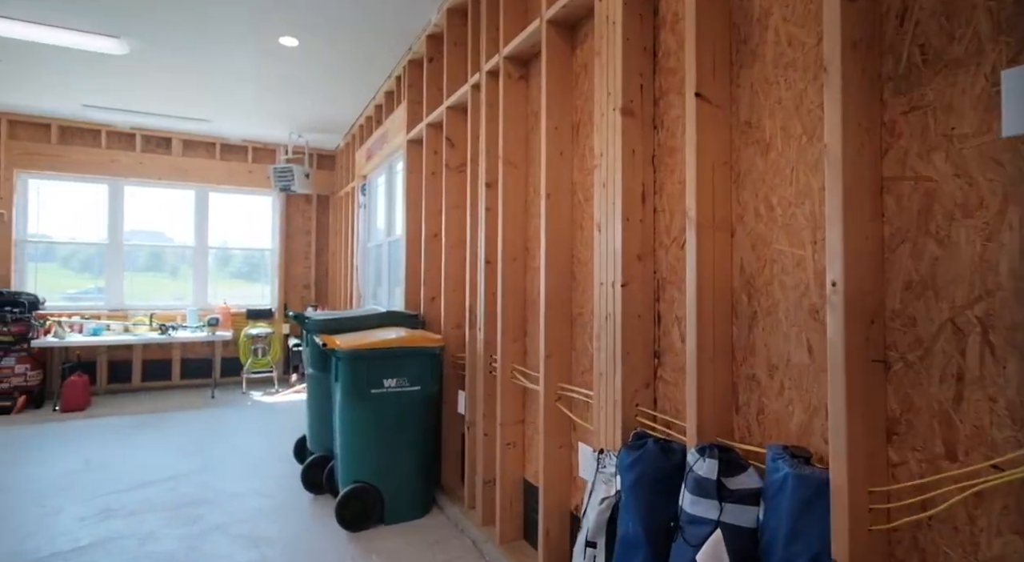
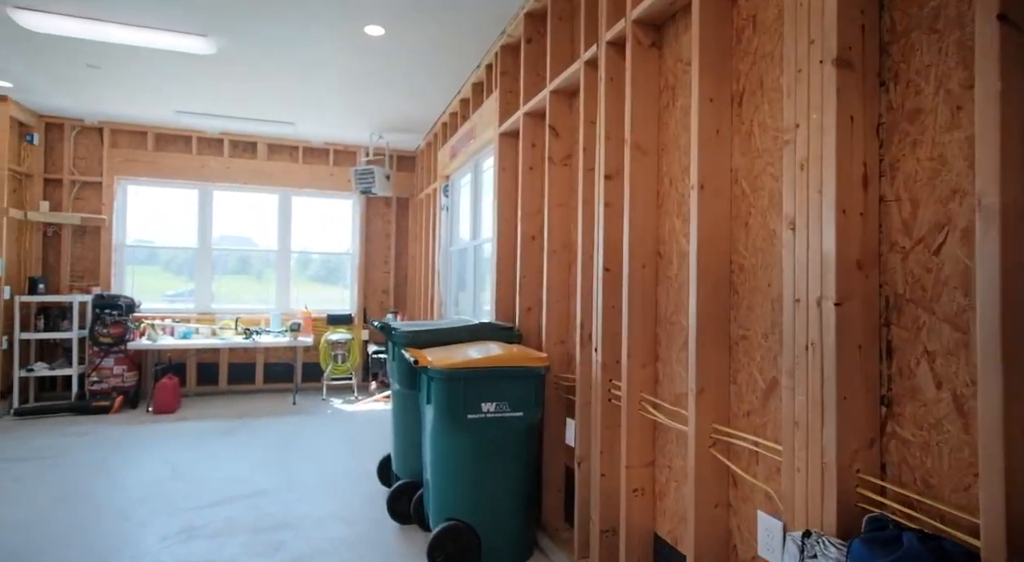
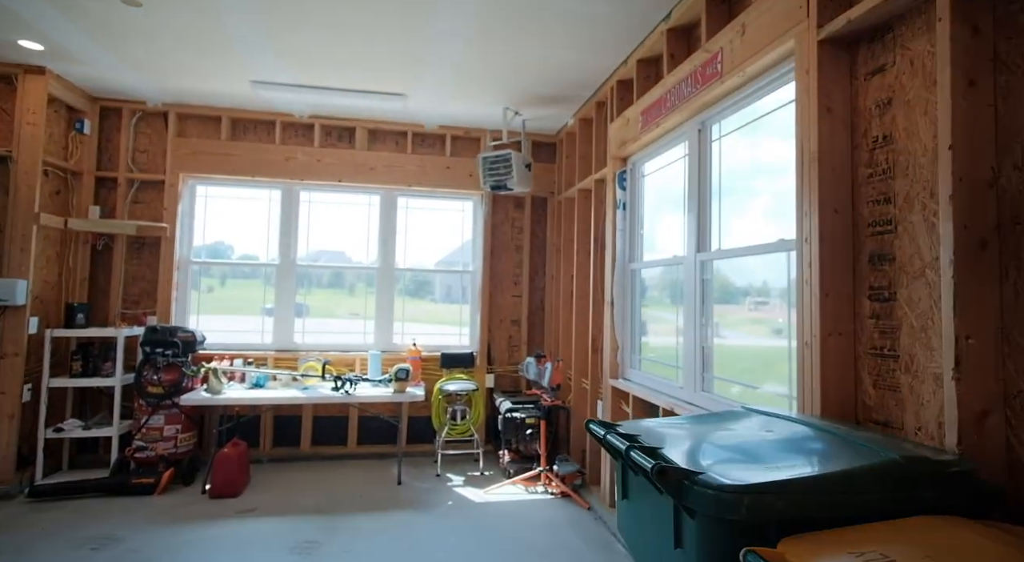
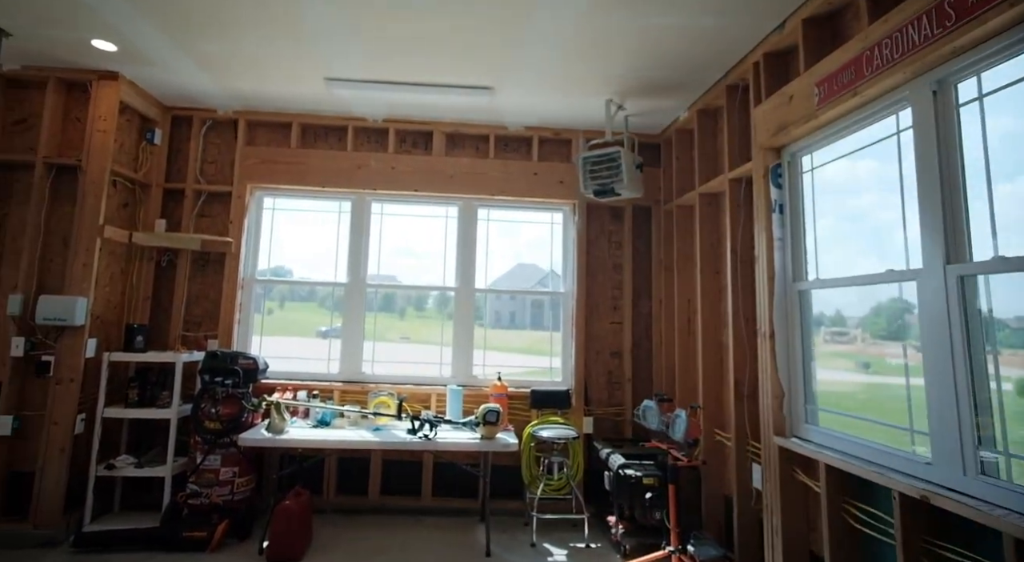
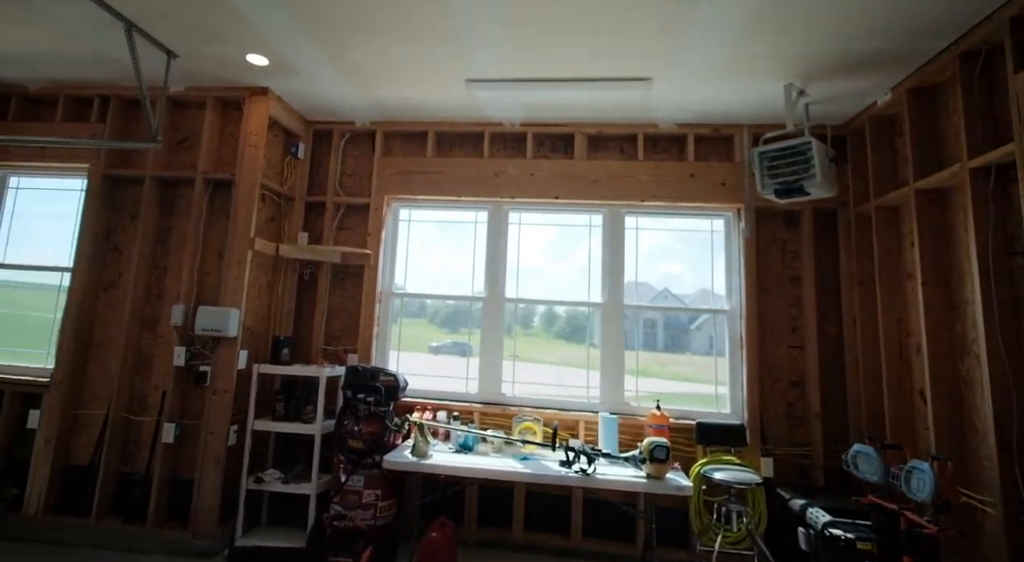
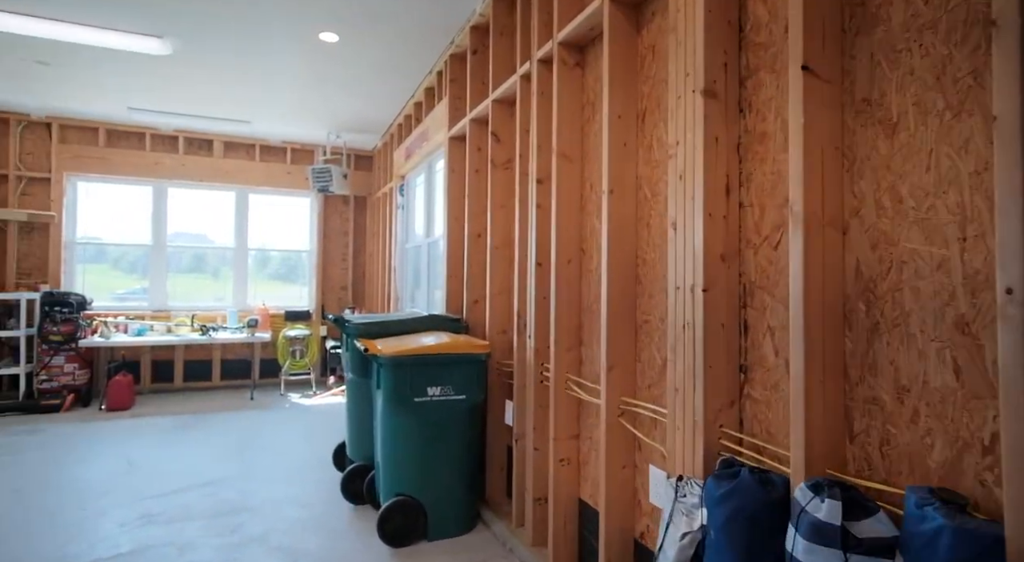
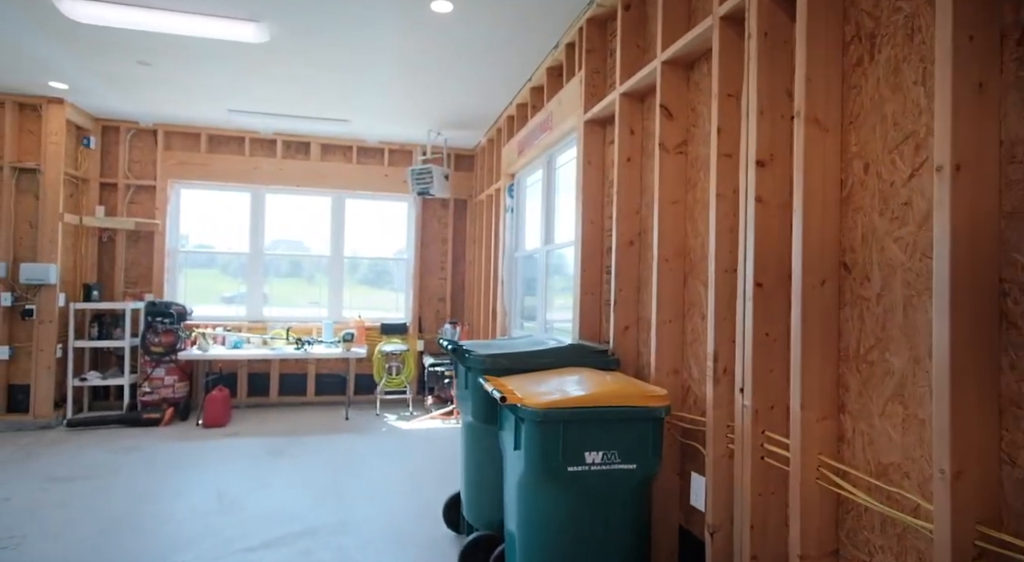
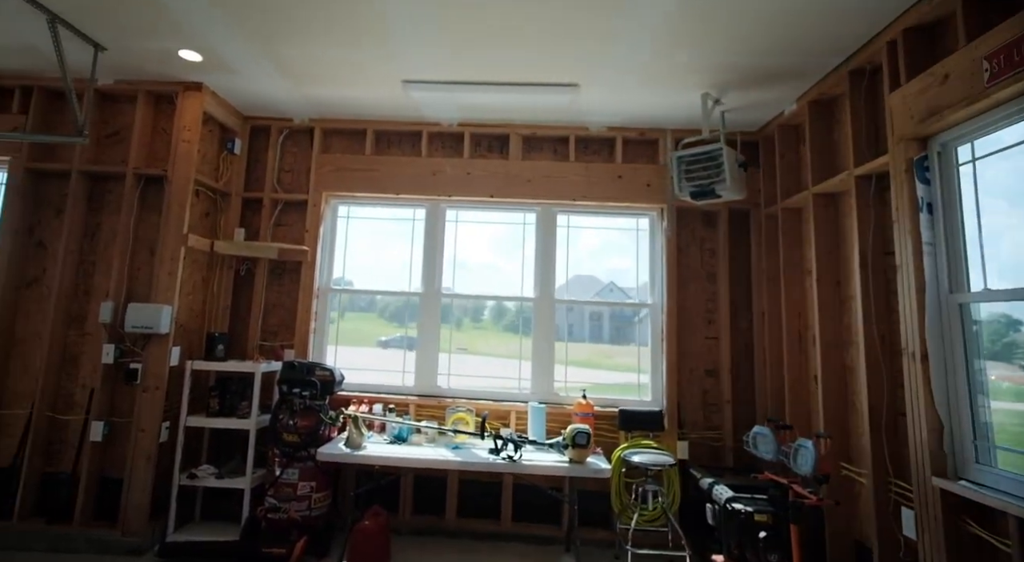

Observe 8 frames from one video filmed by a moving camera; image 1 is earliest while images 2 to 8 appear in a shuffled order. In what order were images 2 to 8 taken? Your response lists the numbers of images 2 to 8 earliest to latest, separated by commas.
6, 2, 7, 3, 4, 8, 5
